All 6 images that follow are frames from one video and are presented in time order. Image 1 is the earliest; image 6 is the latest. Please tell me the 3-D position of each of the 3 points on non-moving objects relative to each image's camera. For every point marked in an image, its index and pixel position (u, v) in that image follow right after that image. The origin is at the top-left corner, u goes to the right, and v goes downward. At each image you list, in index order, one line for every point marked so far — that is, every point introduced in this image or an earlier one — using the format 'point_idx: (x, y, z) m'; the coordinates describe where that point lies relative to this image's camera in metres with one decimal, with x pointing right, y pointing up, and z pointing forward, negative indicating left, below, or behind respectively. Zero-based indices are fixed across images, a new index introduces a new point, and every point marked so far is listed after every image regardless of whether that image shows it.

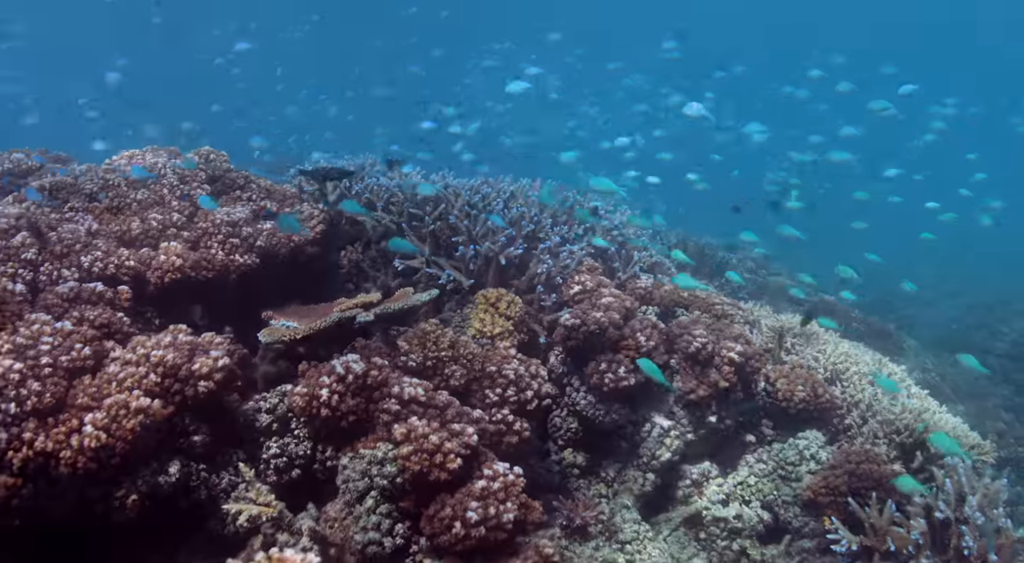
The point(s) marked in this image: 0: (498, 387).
0: (-0.1, -0.9, +6.3) m
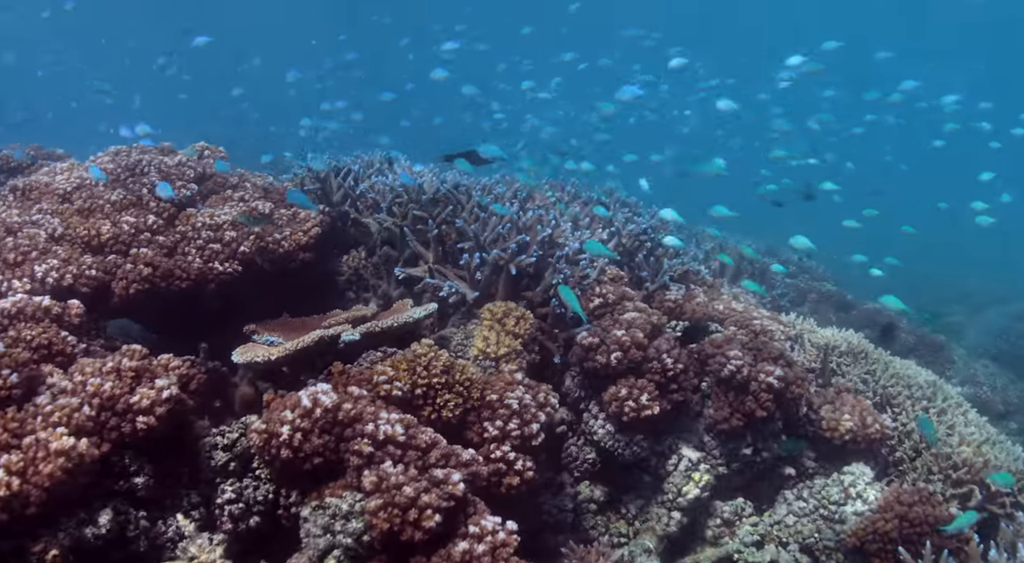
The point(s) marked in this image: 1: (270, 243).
0: (-0.1, -1.0, +5.5) m
1: (-2.2, +0.4, +6.8) m
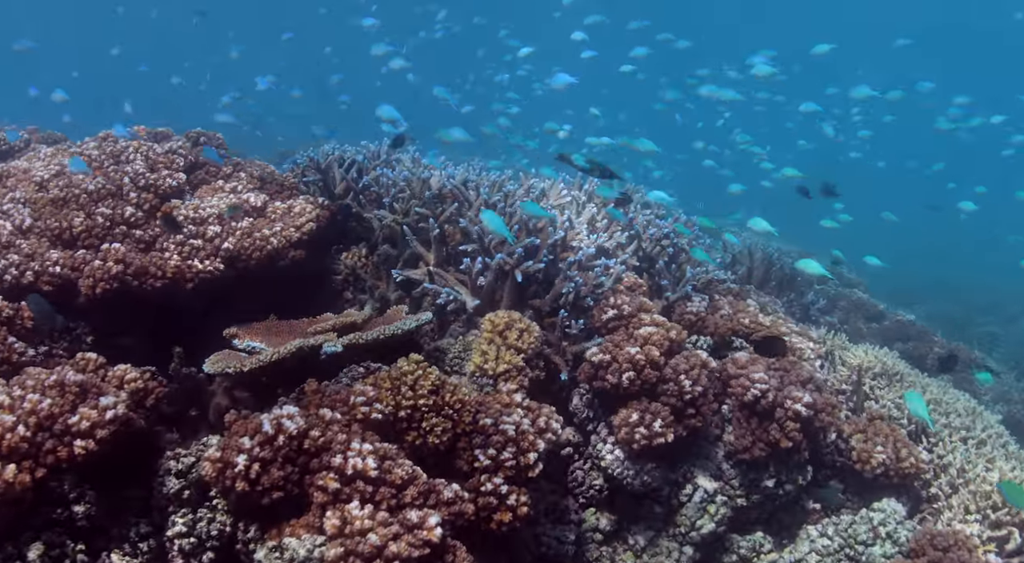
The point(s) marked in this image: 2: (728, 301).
0: (-0.1, -1.1, +5.0) m
1: (-2.1, +0.4, +6.3) m
2: (+2.4, -0.2, +8.2) m
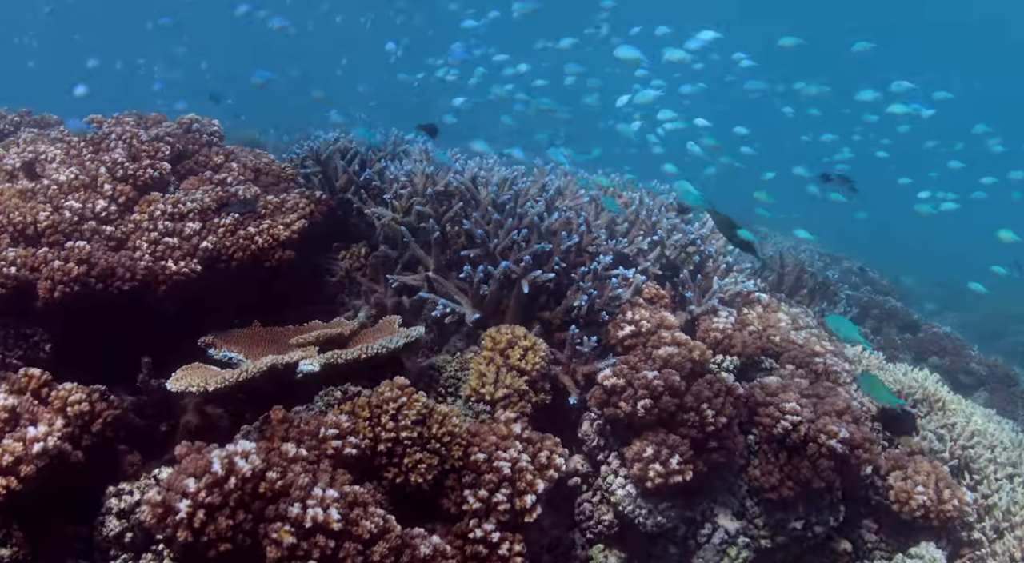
0: (-0.2, -1.2, +4.4) m
1: (-2.1, +0.3, +5.7) m
2: (+2.5, -0.4, +7.6) m
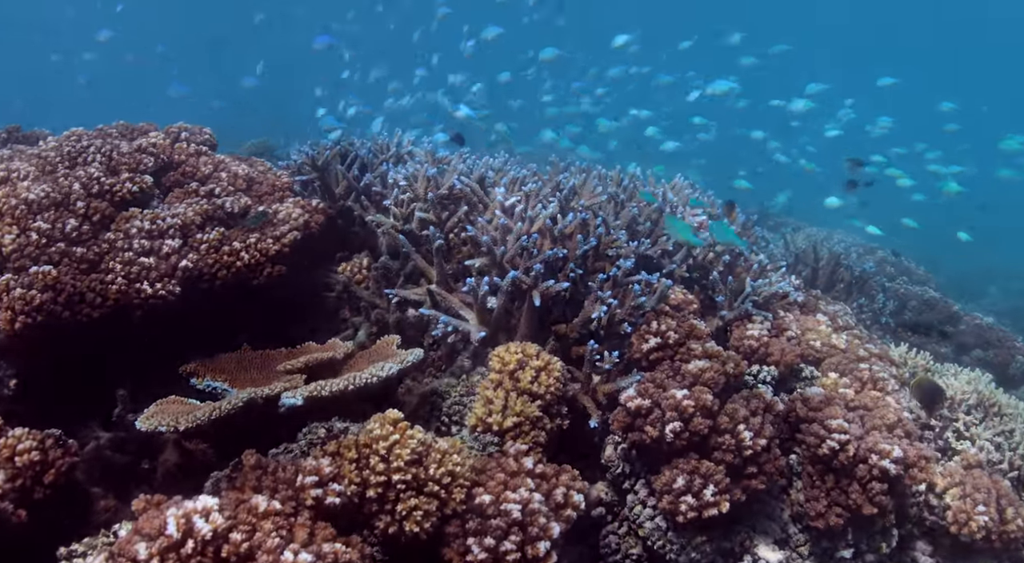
0: (-0.1, -1.3, +3.8) m
1: (-2.0, +0.2, +5.2) m
2: (+2.6, -0.4, +6.9) m
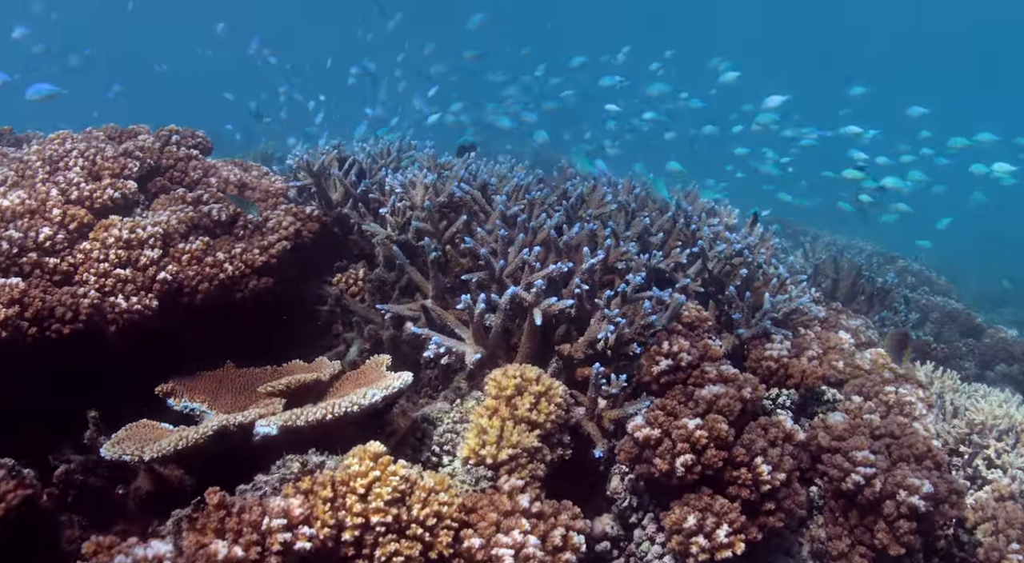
0: (-0.2, -1.4, +3.5) m
1: (-2.0, +0.1, +4.9) m
2: (+2.7, -0.5, +6.5) m
